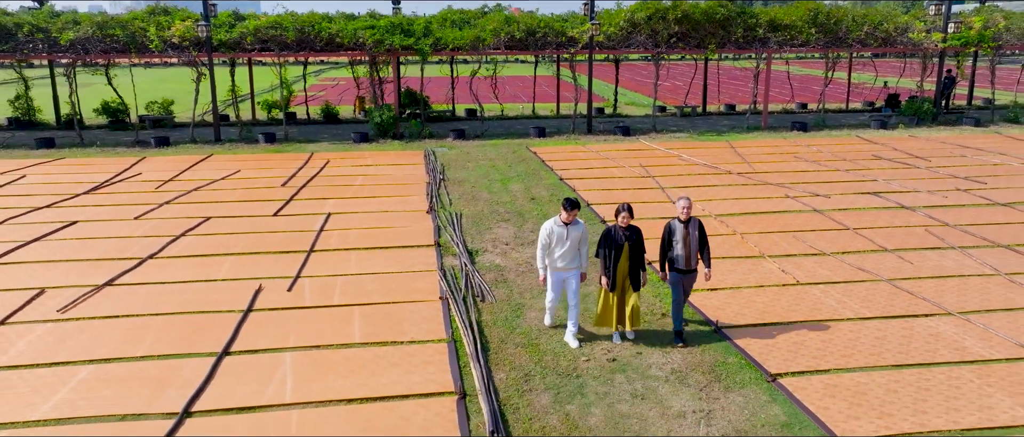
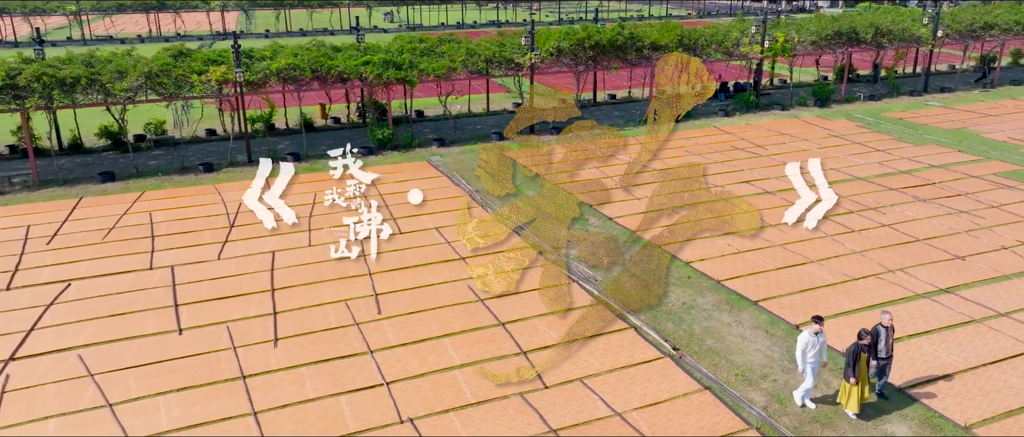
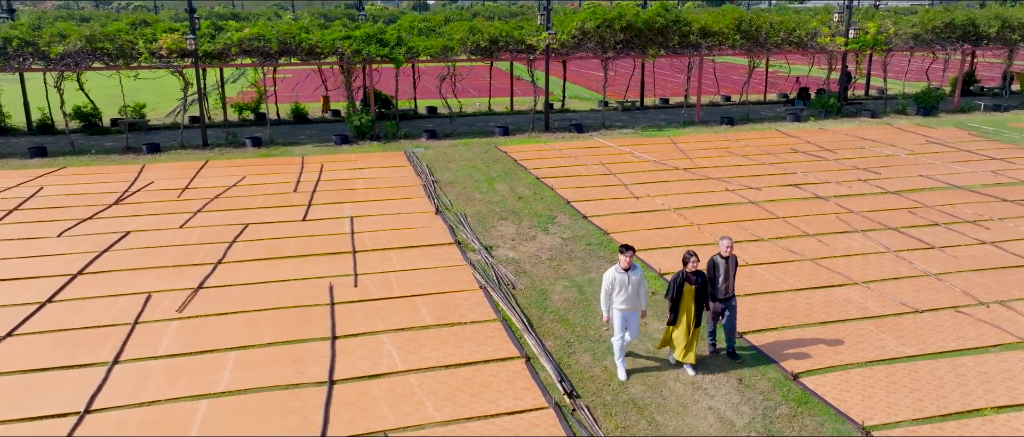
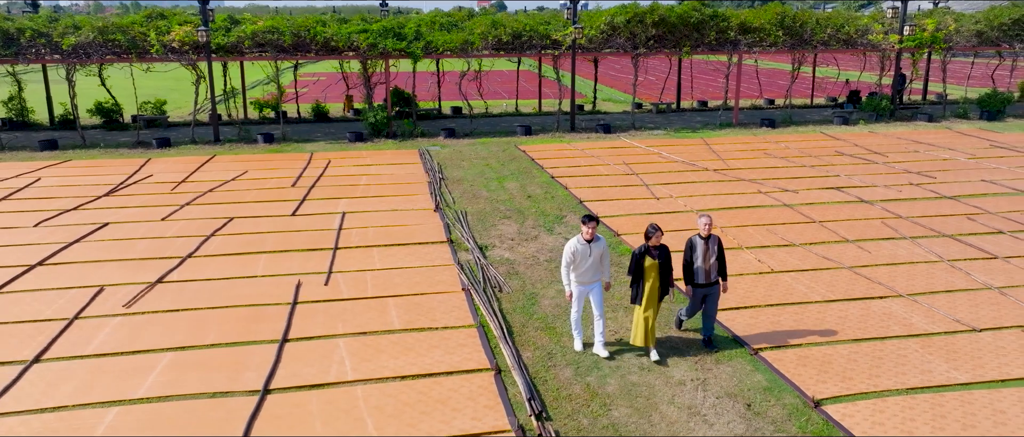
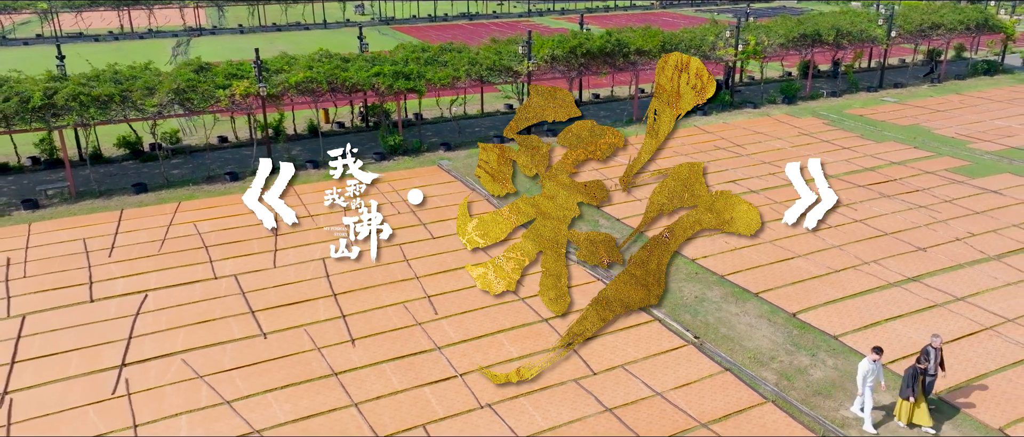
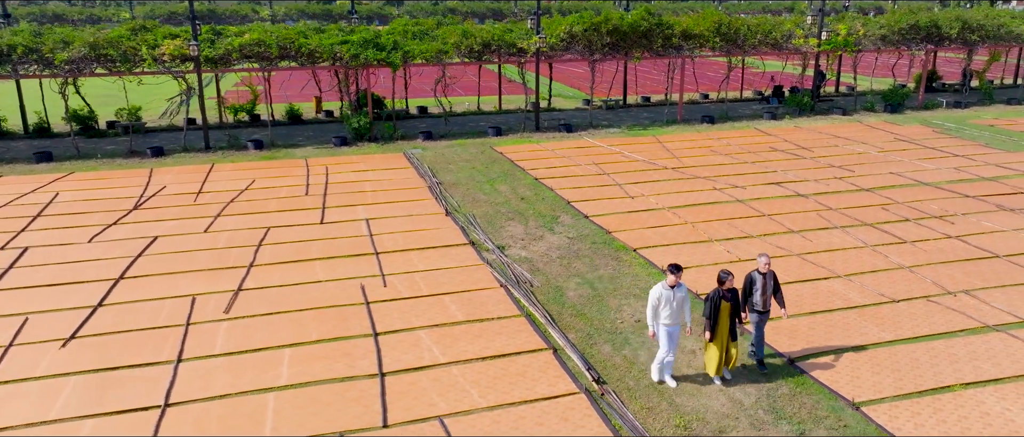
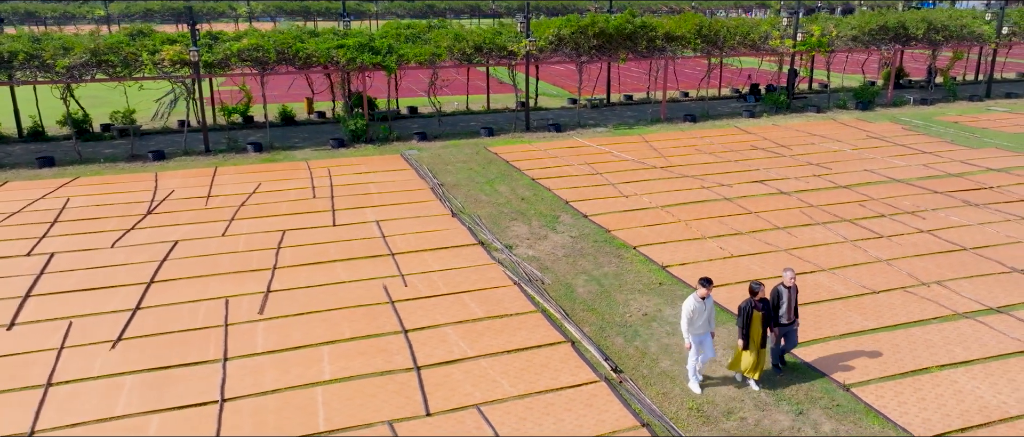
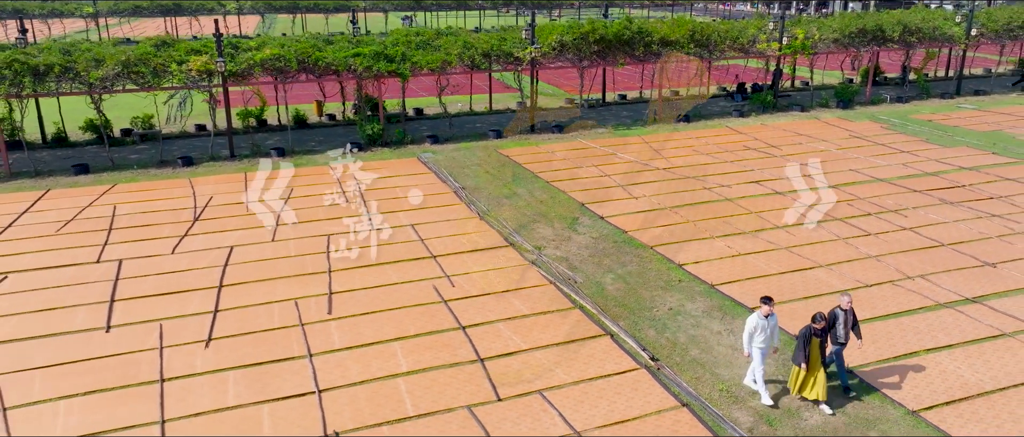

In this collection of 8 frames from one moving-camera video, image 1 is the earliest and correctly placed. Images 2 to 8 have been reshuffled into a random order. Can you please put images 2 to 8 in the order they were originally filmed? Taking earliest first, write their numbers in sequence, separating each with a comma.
4, 3, 6, 7, 8, 2, 5
